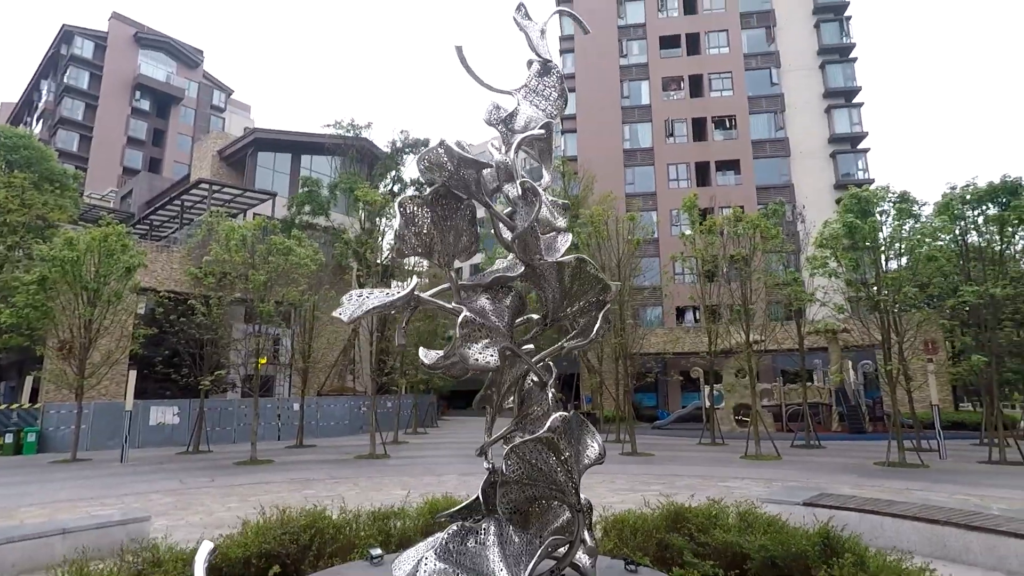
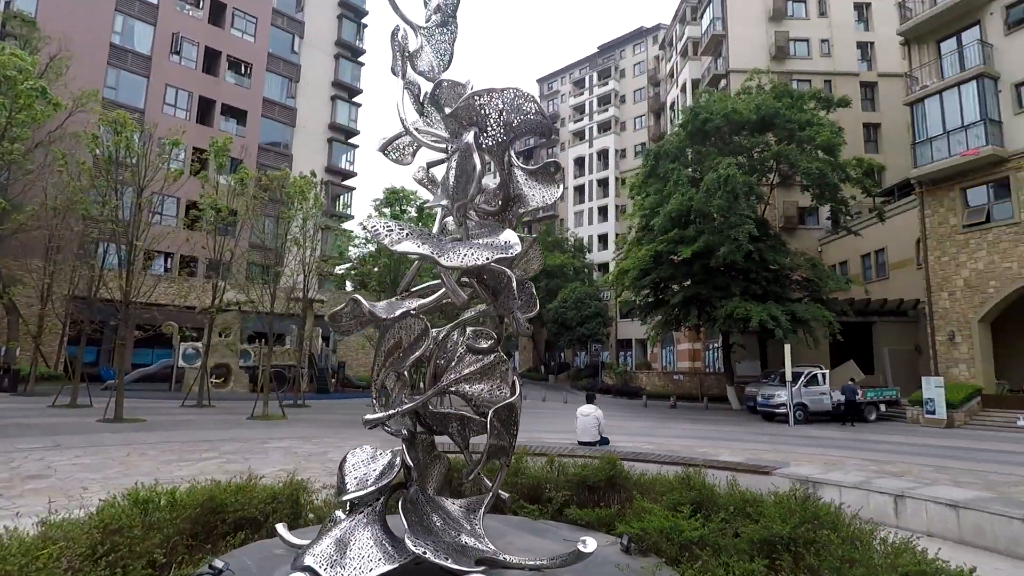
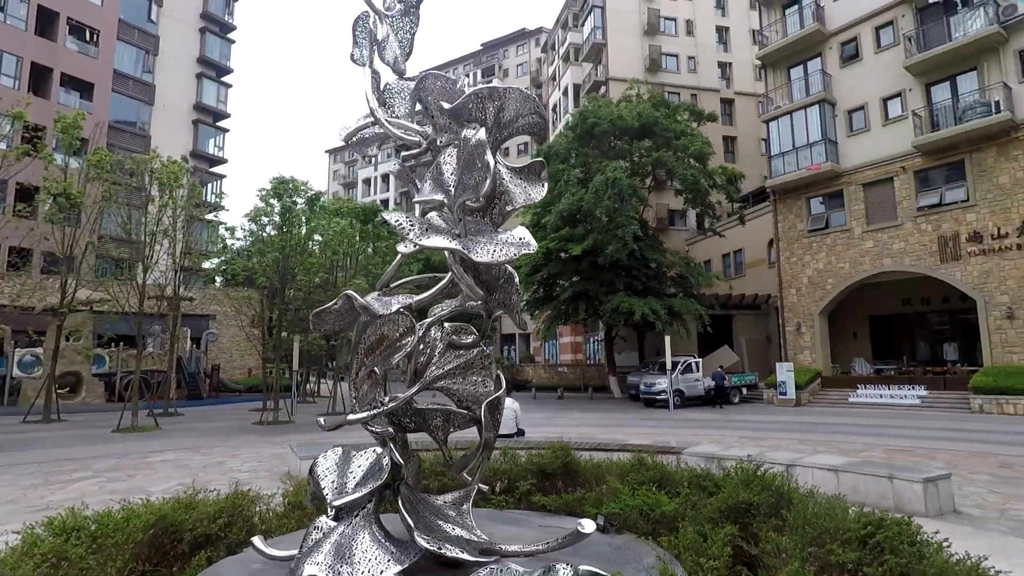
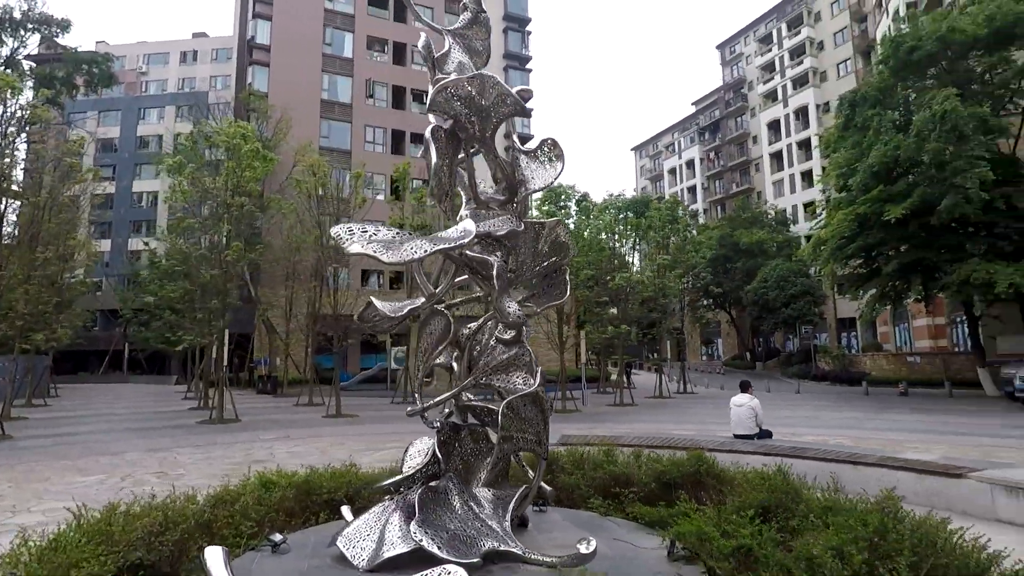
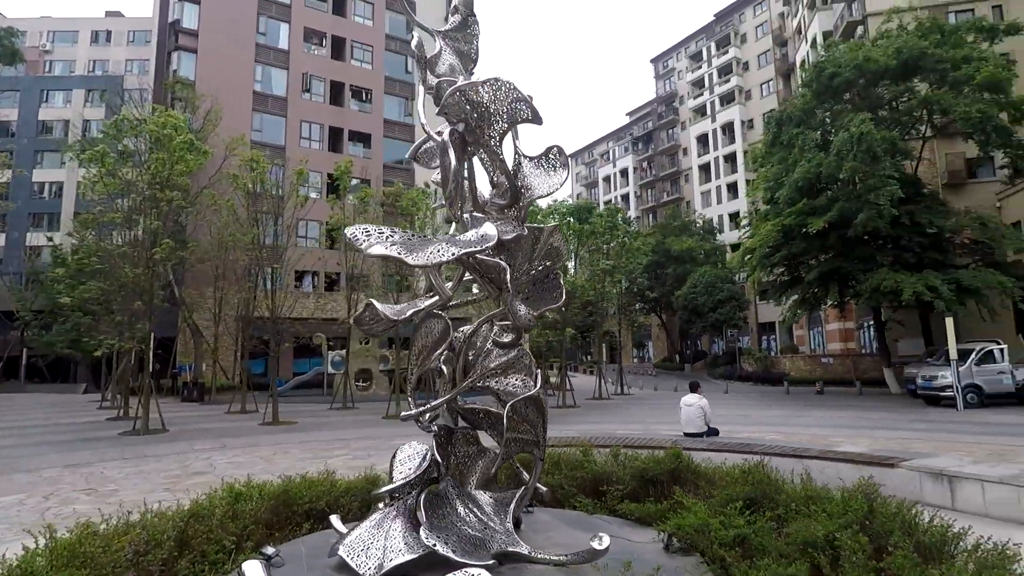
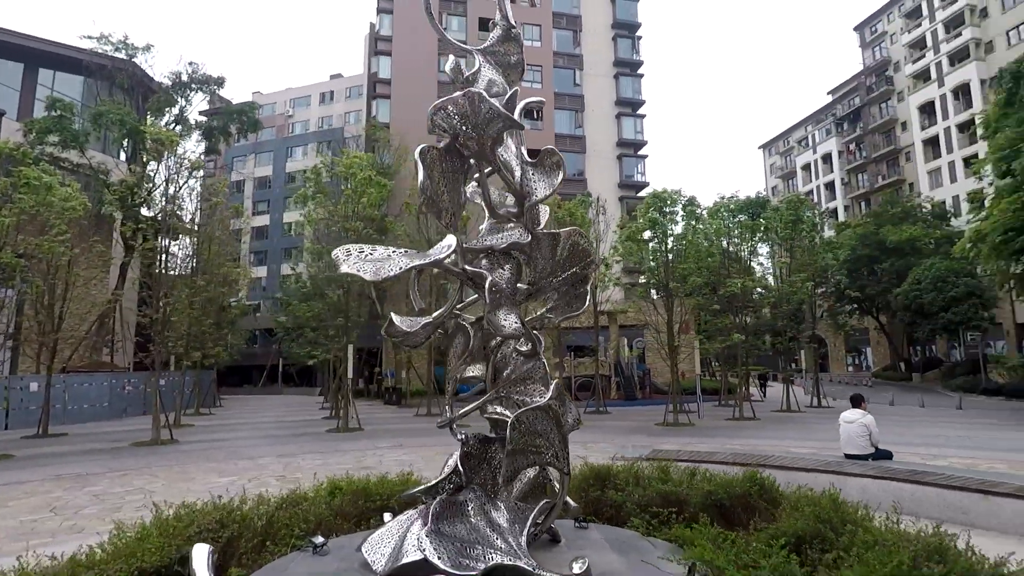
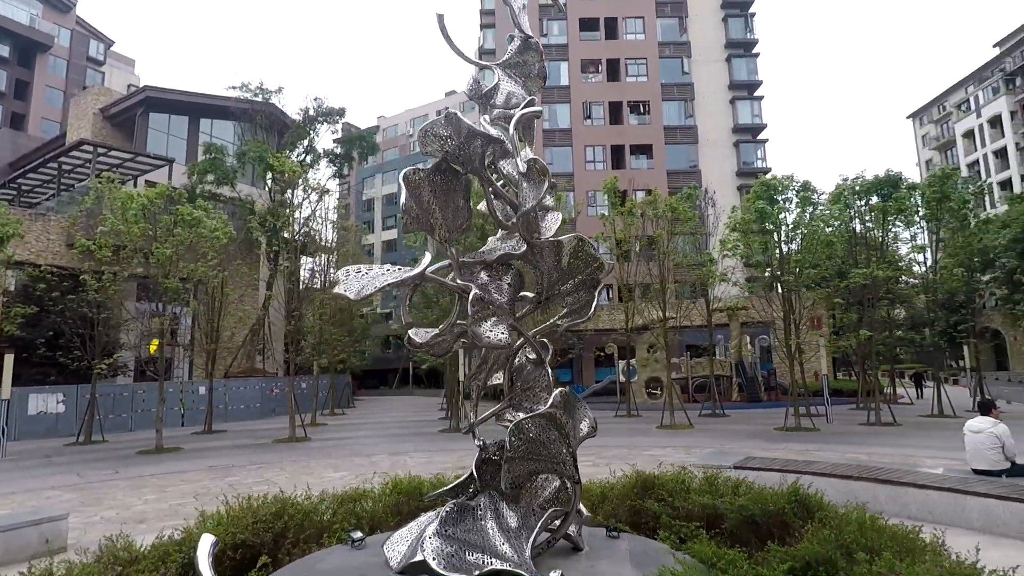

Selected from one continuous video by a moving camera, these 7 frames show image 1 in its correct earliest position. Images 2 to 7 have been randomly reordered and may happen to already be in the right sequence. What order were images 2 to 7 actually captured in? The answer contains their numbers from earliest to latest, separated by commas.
7, 6, 4, 5, 2, 3
